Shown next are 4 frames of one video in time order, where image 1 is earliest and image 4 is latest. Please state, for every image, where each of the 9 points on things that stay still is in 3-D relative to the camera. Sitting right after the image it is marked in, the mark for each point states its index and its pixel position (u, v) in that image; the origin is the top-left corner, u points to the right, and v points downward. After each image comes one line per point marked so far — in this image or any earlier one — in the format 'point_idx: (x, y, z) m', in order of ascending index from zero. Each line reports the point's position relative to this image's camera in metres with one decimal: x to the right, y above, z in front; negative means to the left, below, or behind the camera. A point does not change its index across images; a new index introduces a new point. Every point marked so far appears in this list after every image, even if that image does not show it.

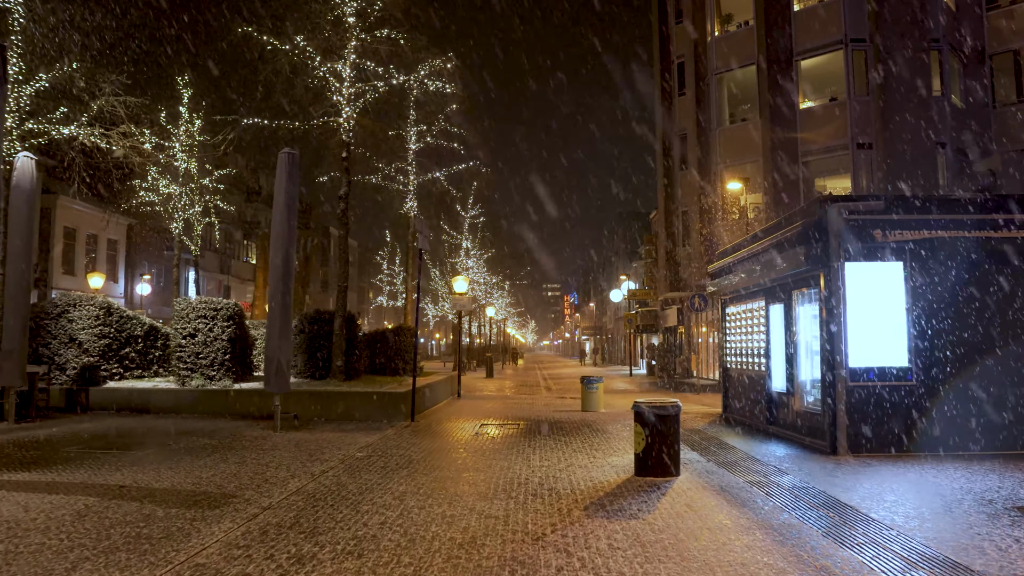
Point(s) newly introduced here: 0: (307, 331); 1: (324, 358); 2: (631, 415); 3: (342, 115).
0: (-4.9, -1.0, +17.0) m
1: (-4.5, -1.7, +17.0) m
2: (+2.5, -2.7, +15.2) m
3: (-4.1, +4.2, +17.1) m
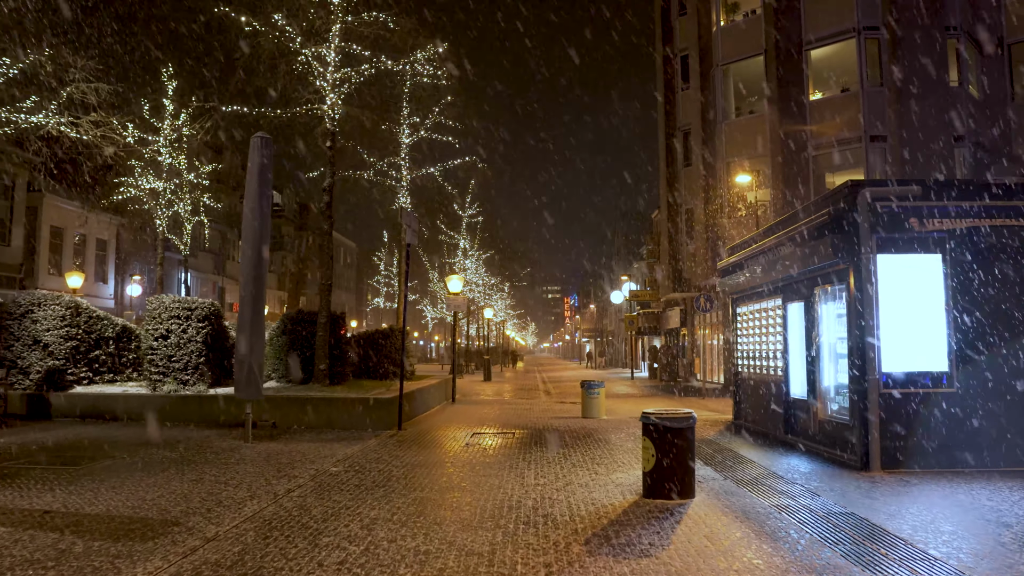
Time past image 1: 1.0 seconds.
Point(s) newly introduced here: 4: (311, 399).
0: (-5.0, -1.0, +15.9) m
1: (-4.6, -1.7, +16.0) m
2: (+2.5, -2.7, +14.1) m
3: (-4.2, +4.2, +16.1) m
4: (-3.9, -2.1, +13.5) m
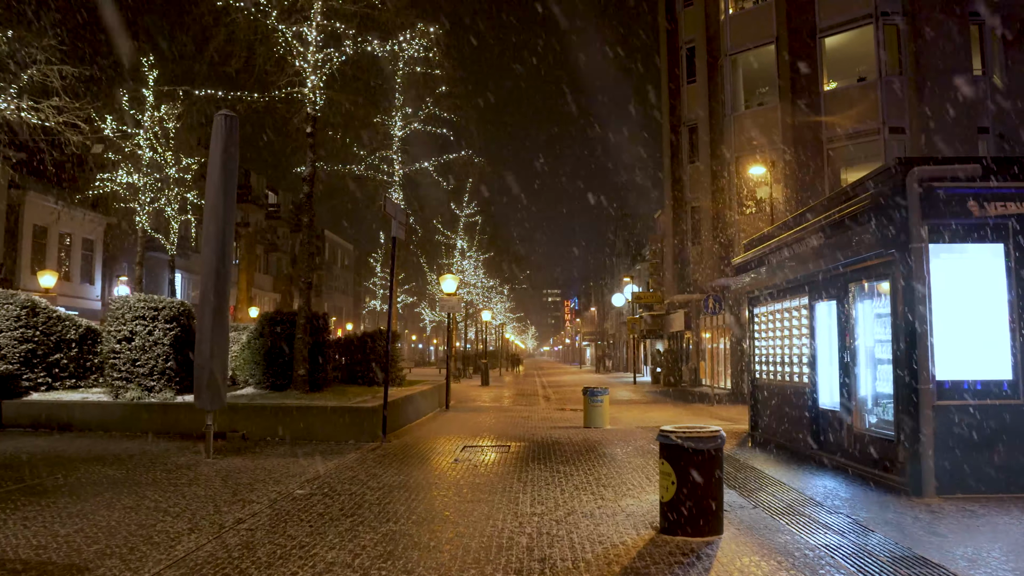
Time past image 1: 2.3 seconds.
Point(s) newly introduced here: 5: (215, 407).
0: (-5.1, -1.0, +14.7) m
1: (-4.7, -1.6, +14.7) m
2: (+2.4, -2.7, +12.9) m
3: (-4.3, +4.3, +14.9) m
4: (-3.9, -2.0, +12.3) m
5: (-4.0, -1.6, +9.7) m
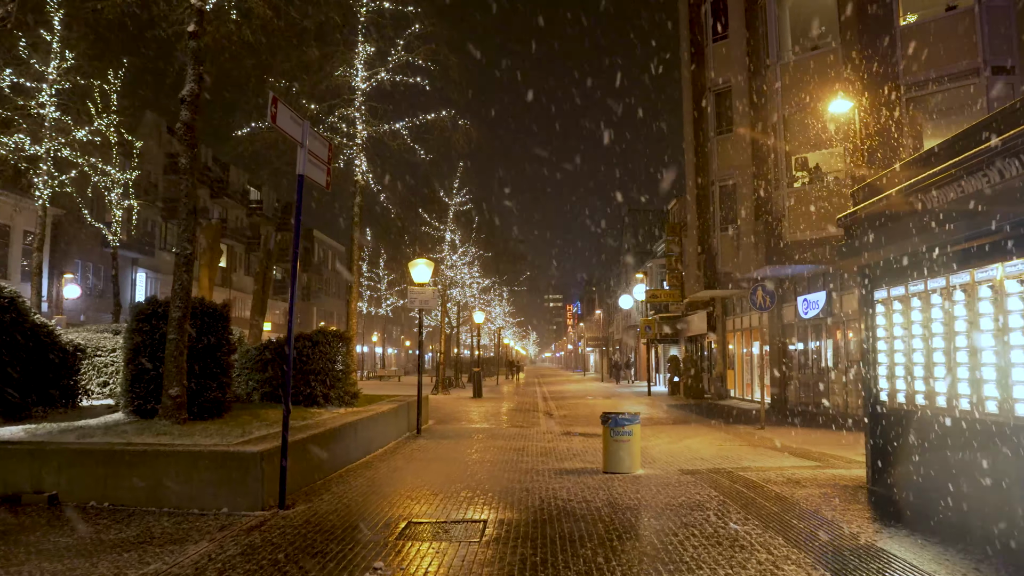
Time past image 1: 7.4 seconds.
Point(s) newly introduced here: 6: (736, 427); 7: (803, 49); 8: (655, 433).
0: (-5.3, -0.7, +10.0) m
1: (-4.9, -1.3, +10.0) m
2: (+2.2, -2.3, +8.1) m
3: (-4.5, +4.6, +10.2) m
4: (-4.1, -1.7, +7.5) m
5: (-4.3, -1.3, +5.0) m
6: (+5.2, -3.2, +16.3) m
7: (+7.9, +6.5, +19.4) m
8: (+3.1, -3.1, +15.3) m
